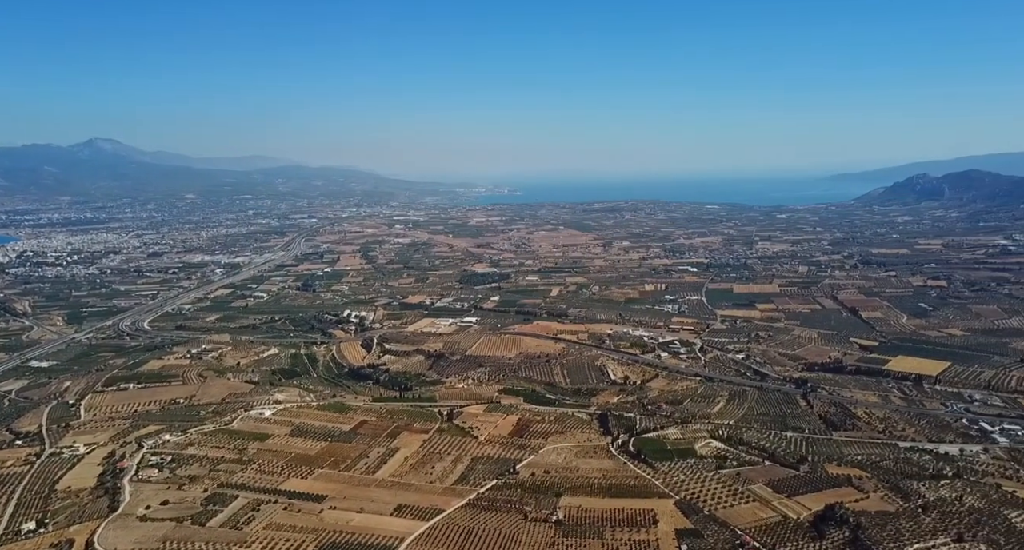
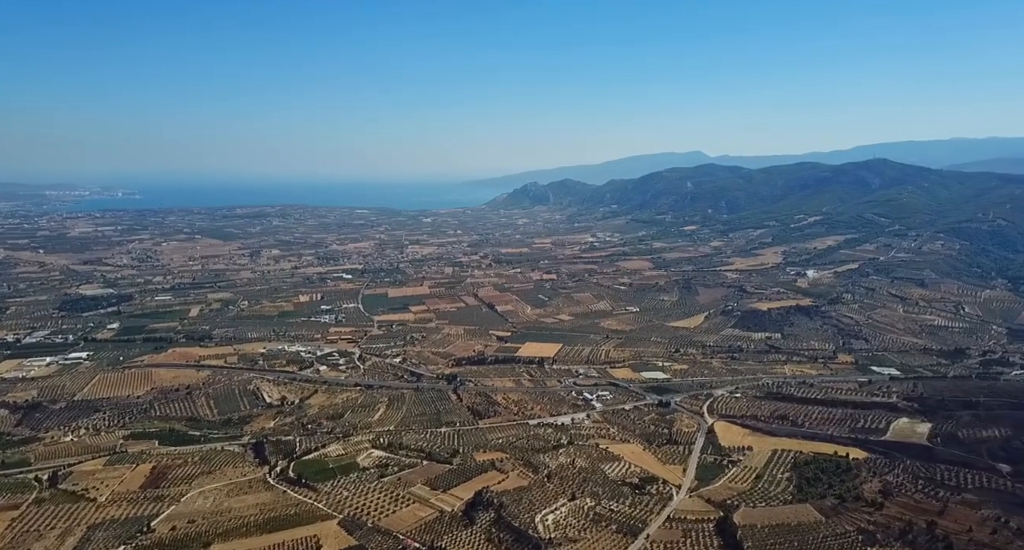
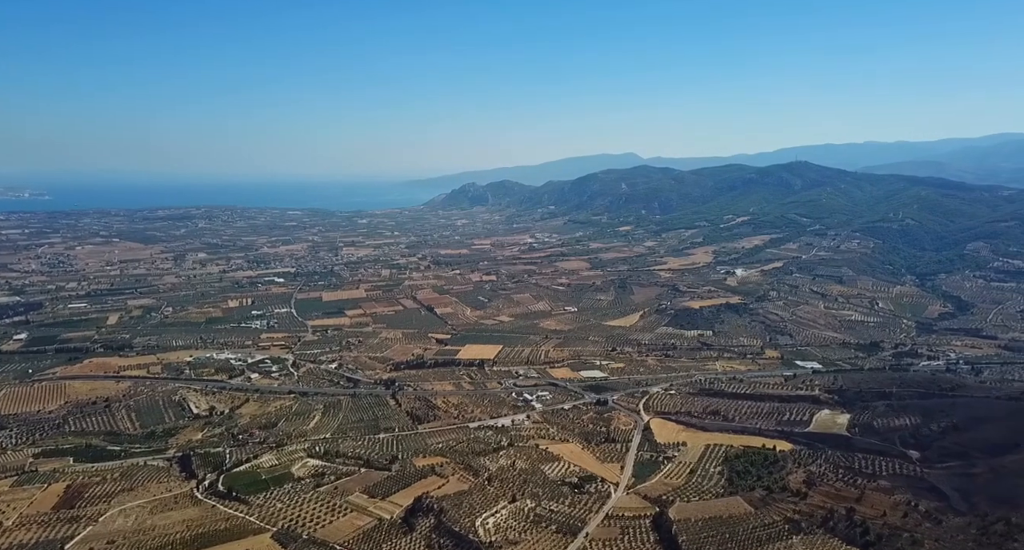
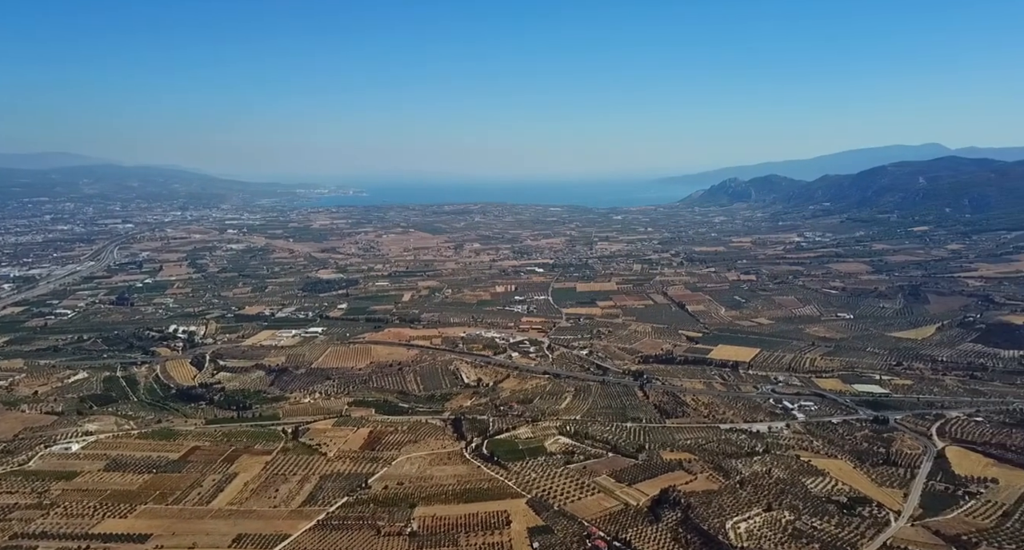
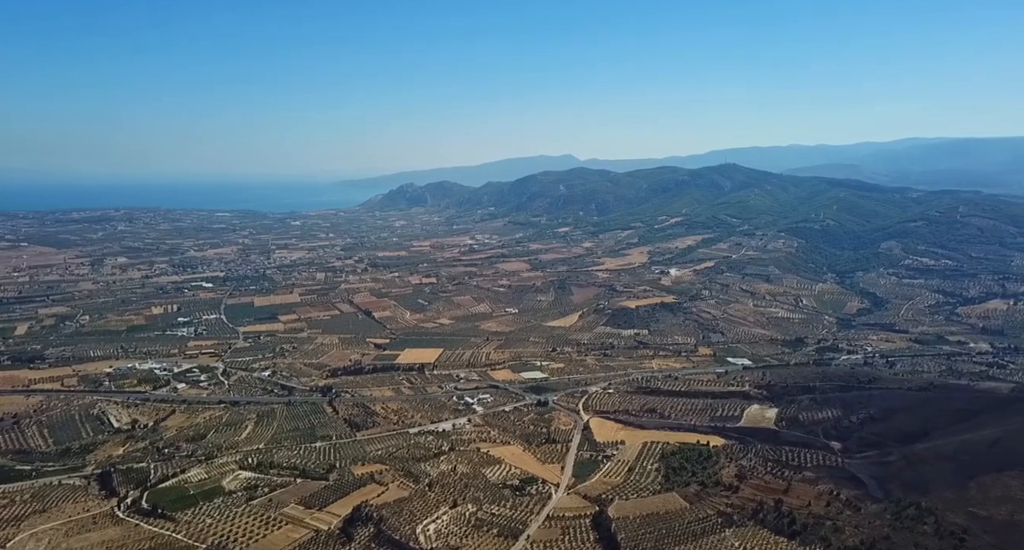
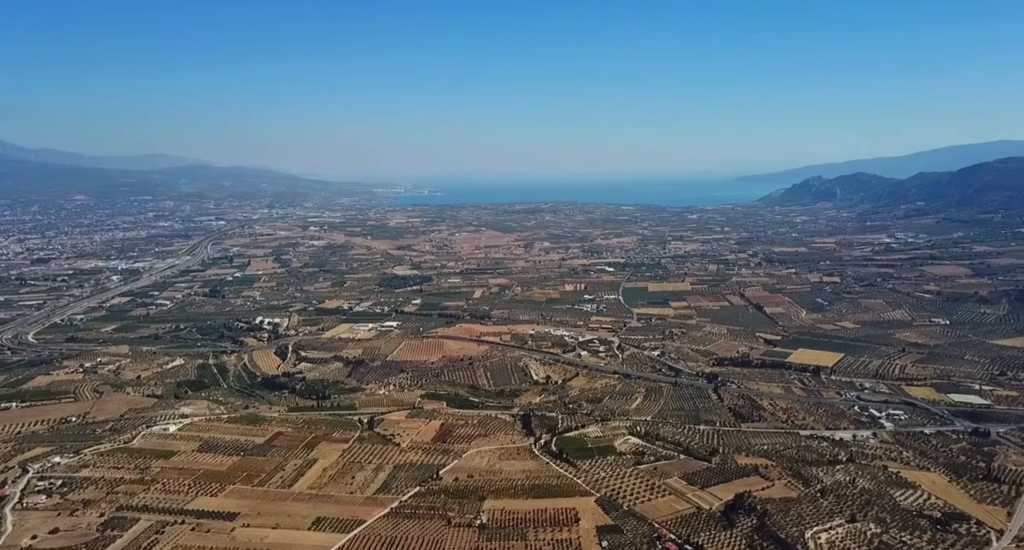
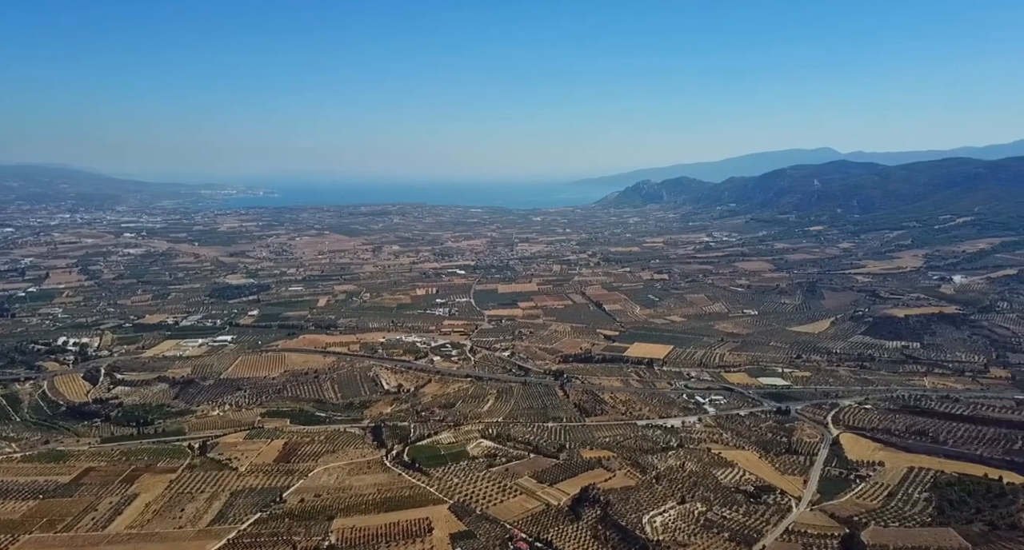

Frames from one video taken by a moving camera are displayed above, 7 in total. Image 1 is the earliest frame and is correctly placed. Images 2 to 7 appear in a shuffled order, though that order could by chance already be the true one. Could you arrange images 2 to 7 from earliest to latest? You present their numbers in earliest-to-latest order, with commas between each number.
6, 4, 7, 2, 3, 5
